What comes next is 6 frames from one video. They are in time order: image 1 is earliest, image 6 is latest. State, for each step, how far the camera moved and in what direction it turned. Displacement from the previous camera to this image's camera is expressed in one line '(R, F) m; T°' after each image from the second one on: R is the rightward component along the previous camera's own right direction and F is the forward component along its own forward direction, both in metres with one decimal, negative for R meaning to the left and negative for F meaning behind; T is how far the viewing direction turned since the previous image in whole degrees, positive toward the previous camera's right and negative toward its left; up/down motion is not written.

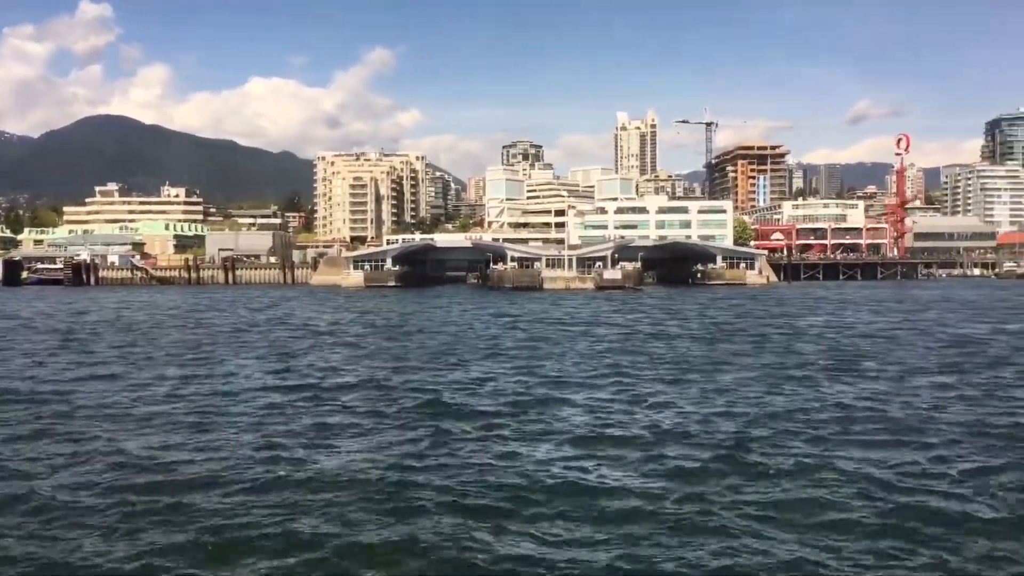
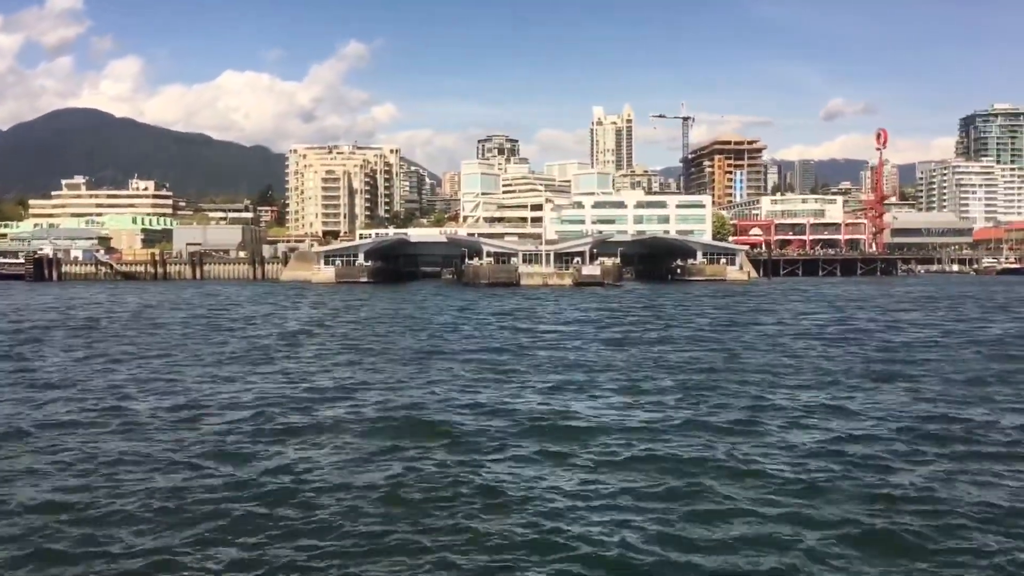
(0.0, +1.0) m; +1°
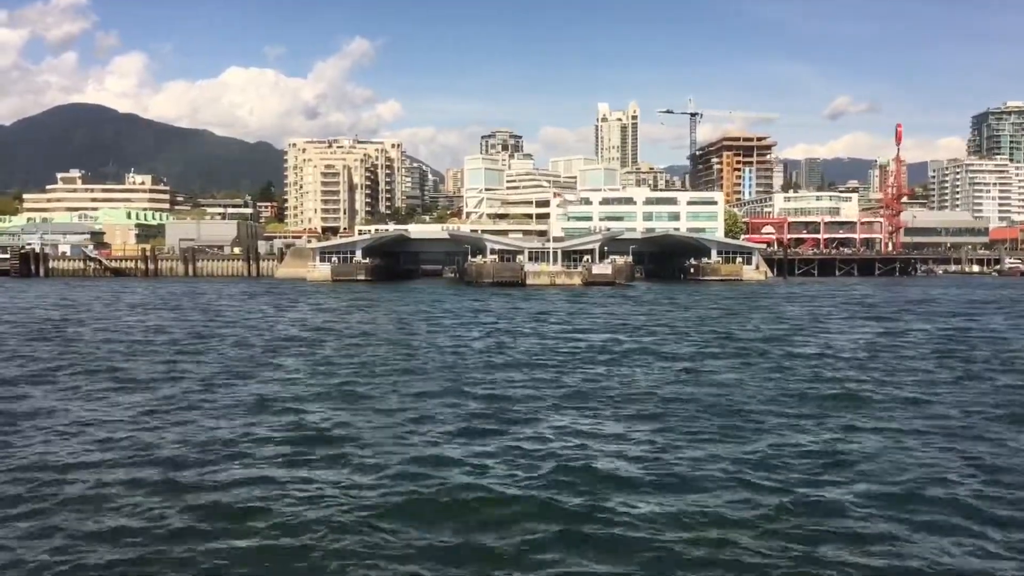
(-0.1, +2.0) m; 0°
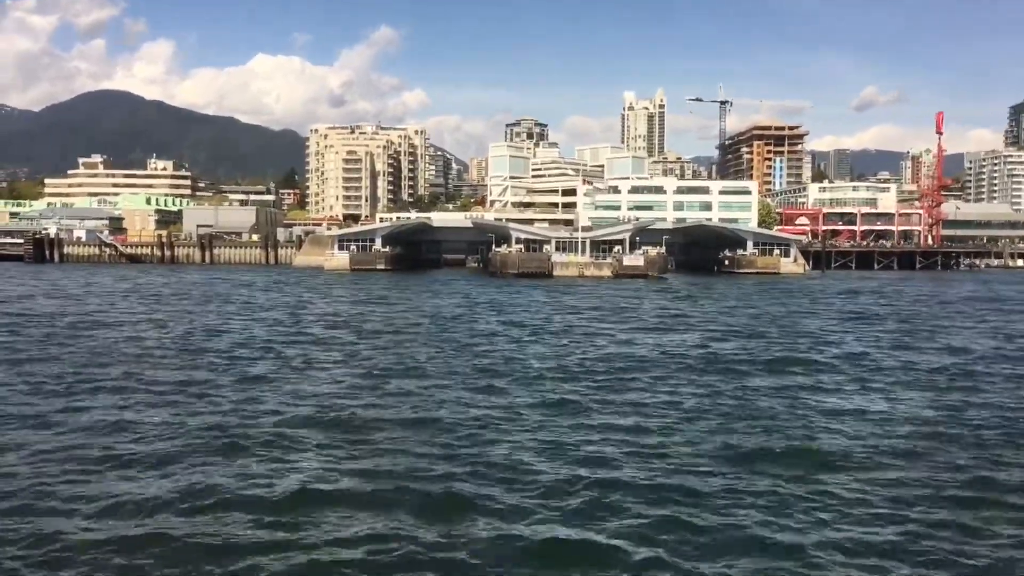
(-0.1, +1.6) m; -1°
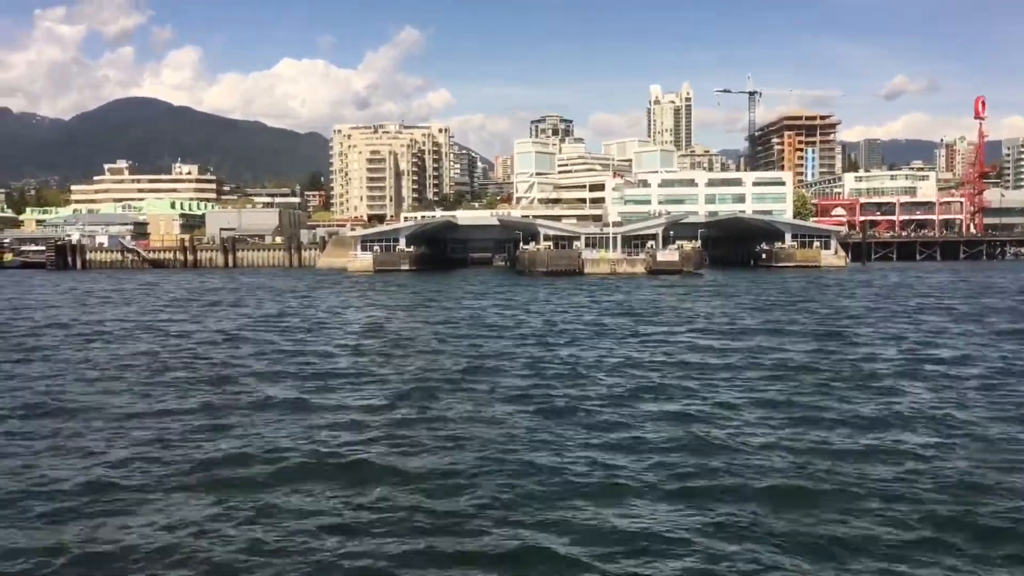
(0.0, +1.2) m; -2°
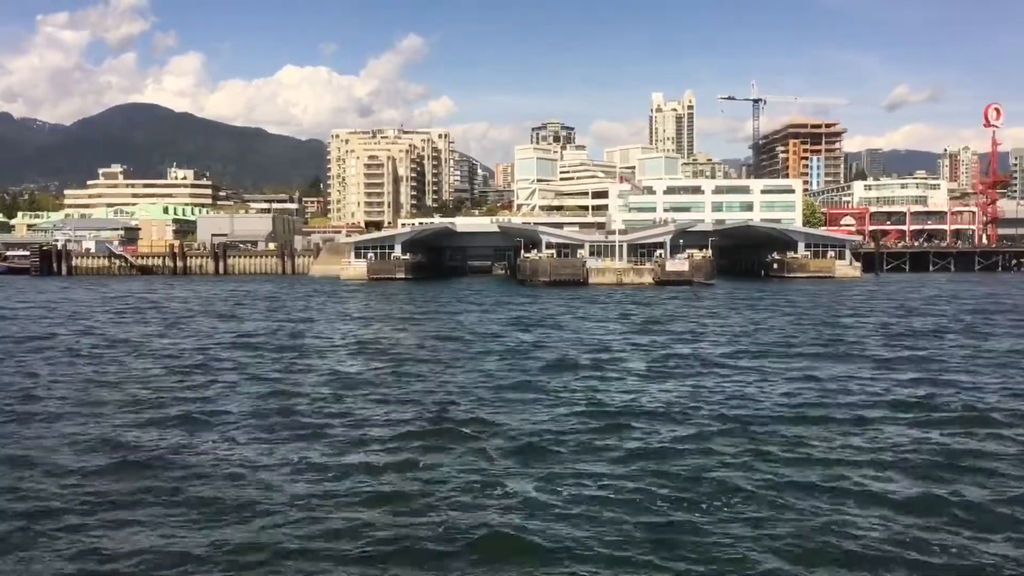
(0.0, +1.6) m; 0°
